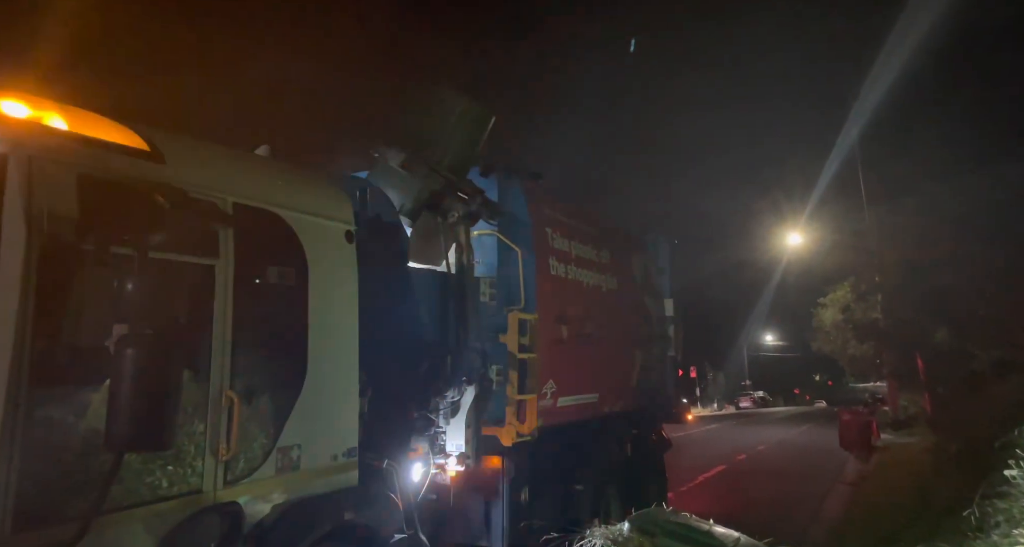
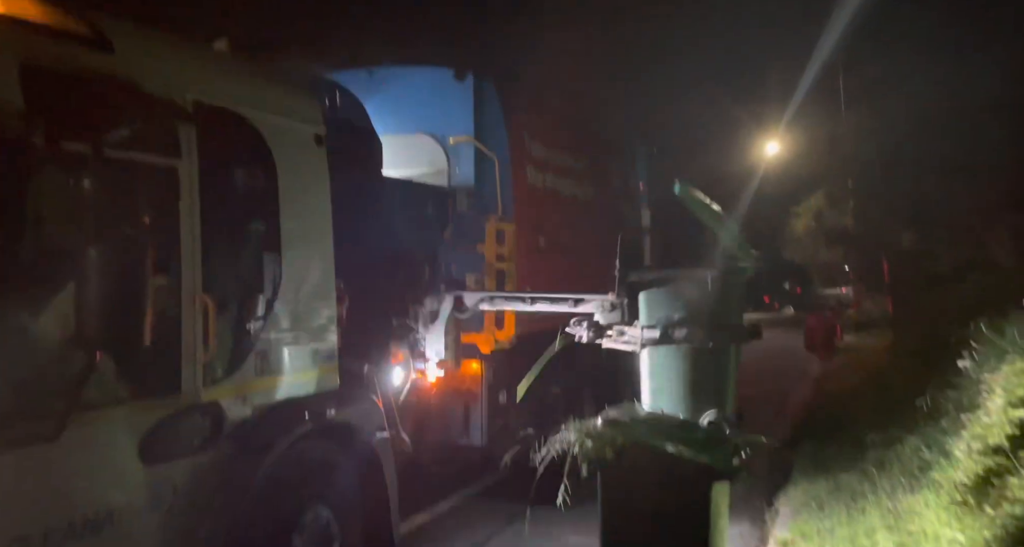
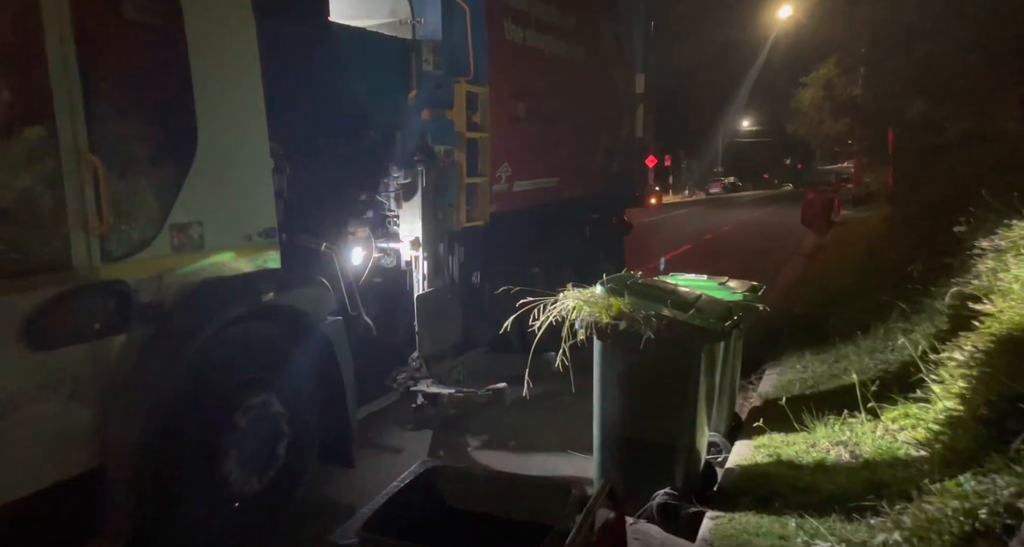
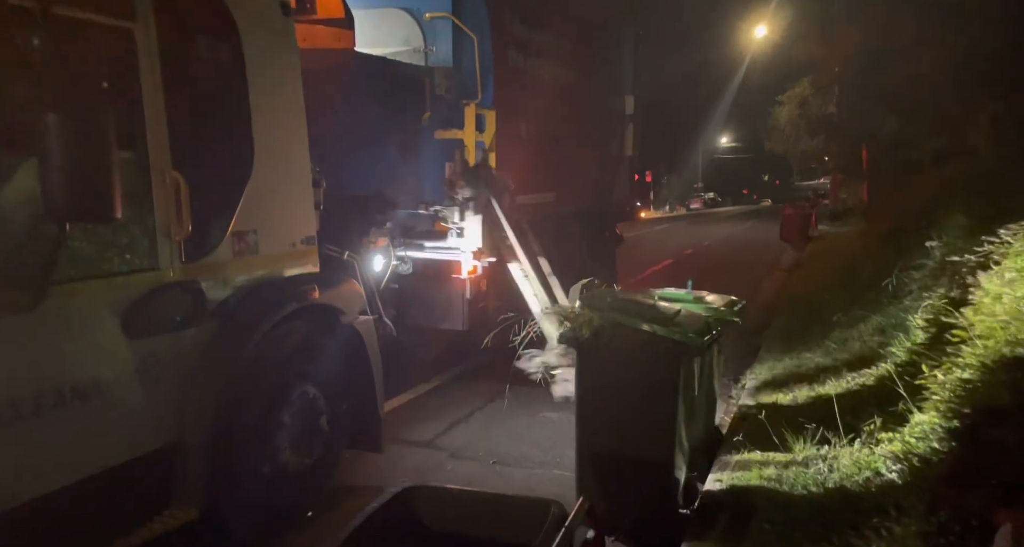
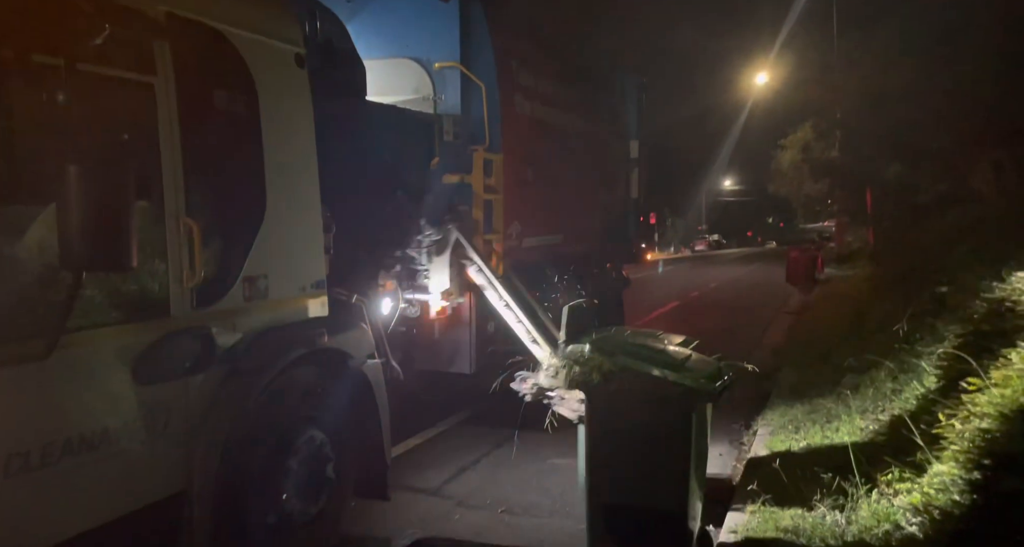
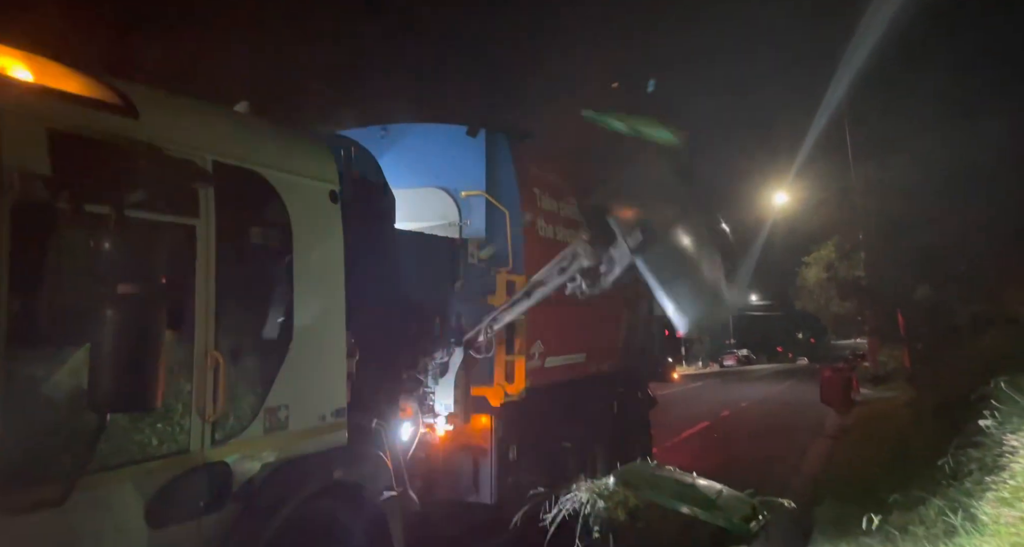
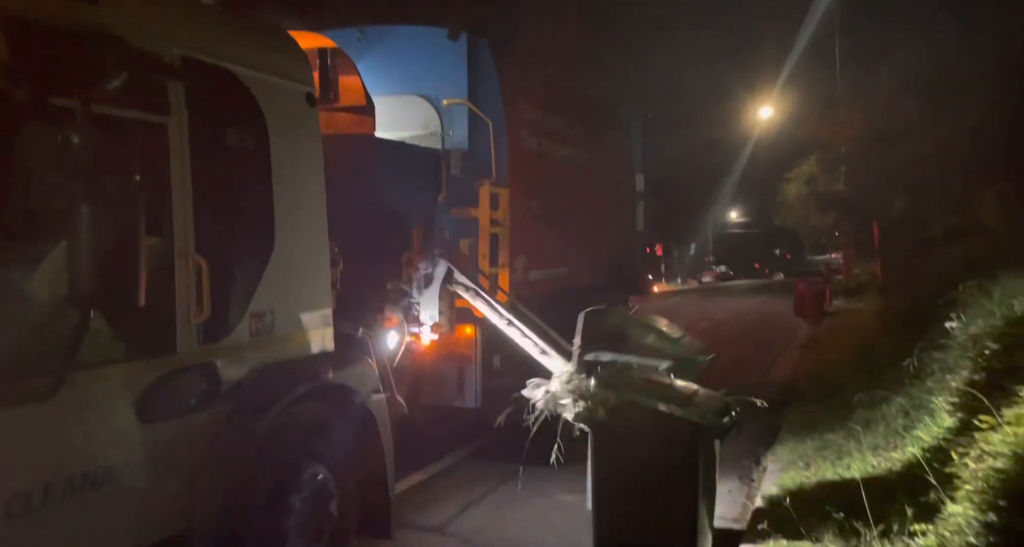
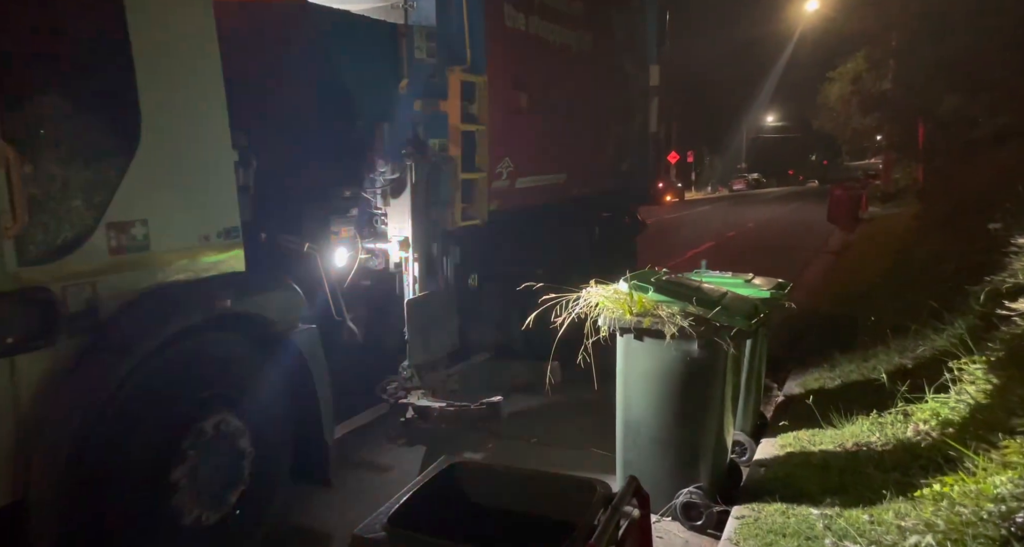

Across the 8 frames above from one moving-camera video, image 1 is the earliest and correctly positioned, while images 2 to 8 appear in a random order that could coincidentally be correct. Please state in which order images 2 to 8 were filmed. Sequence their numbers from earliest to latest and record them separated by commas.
6, 2, 7, 5, 4, 3, 8
